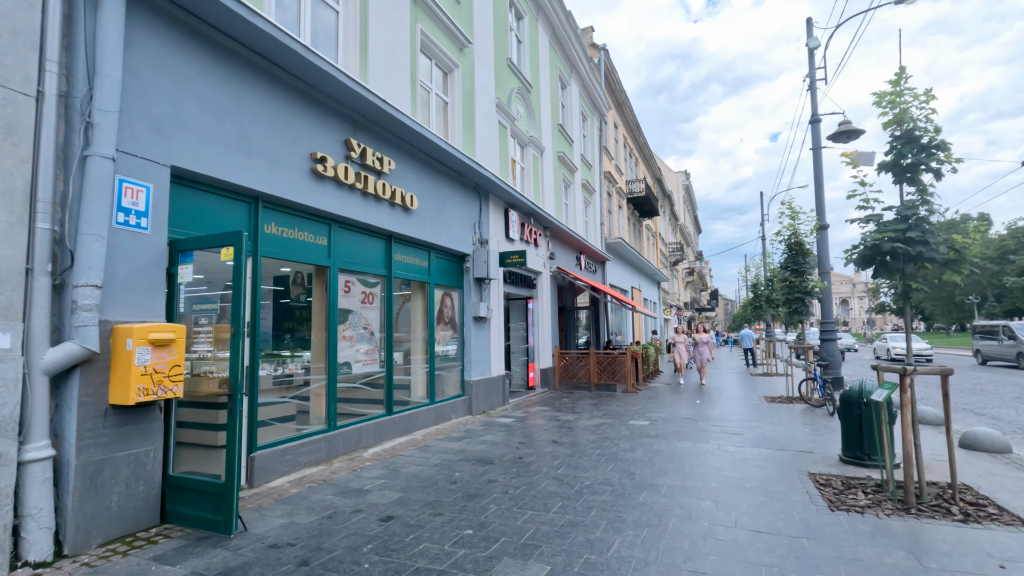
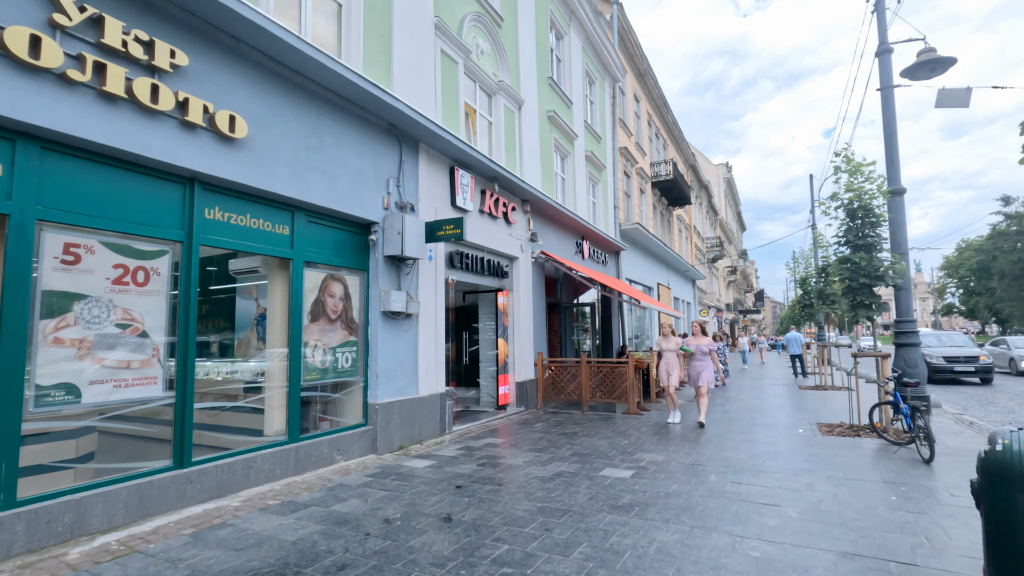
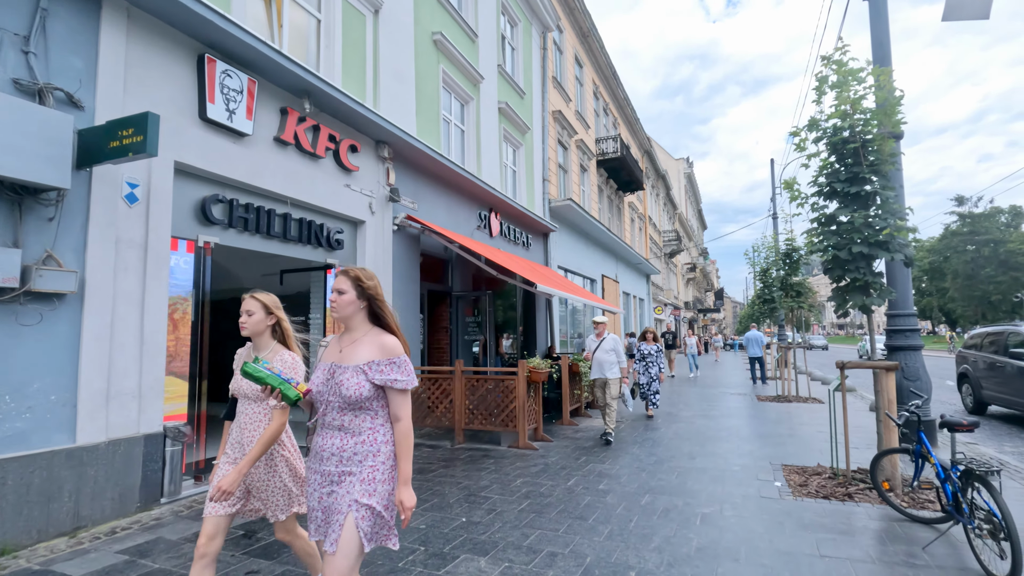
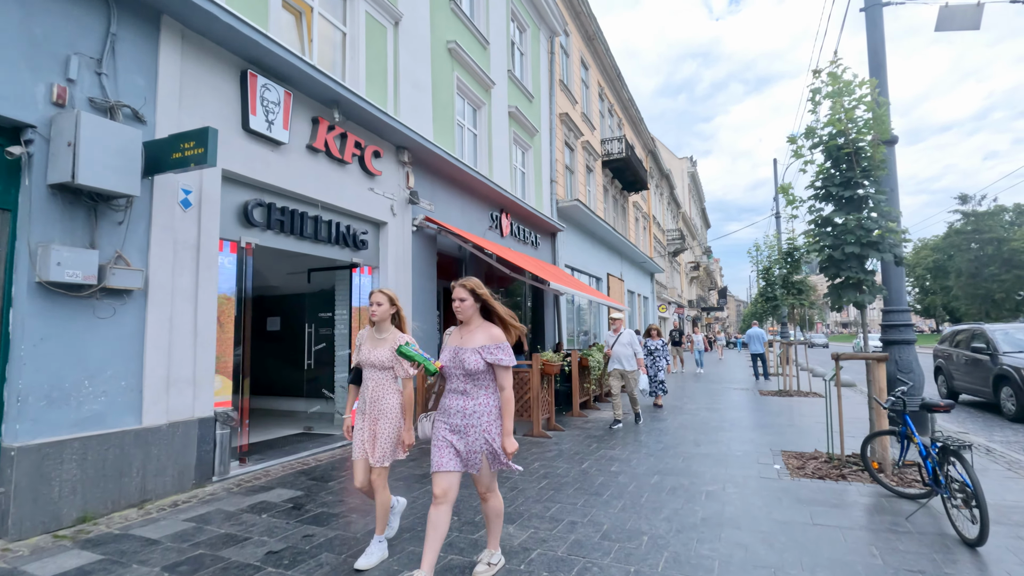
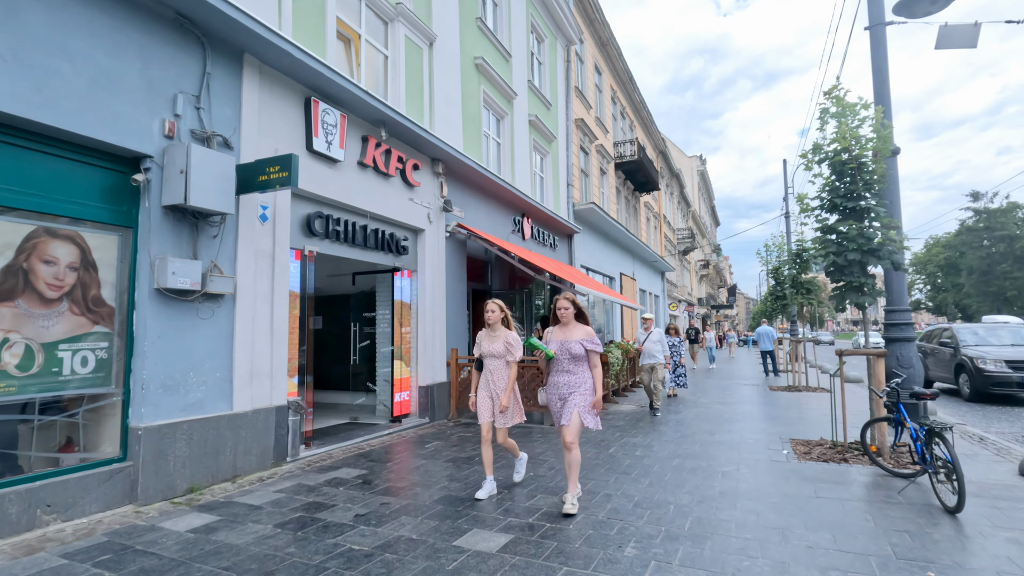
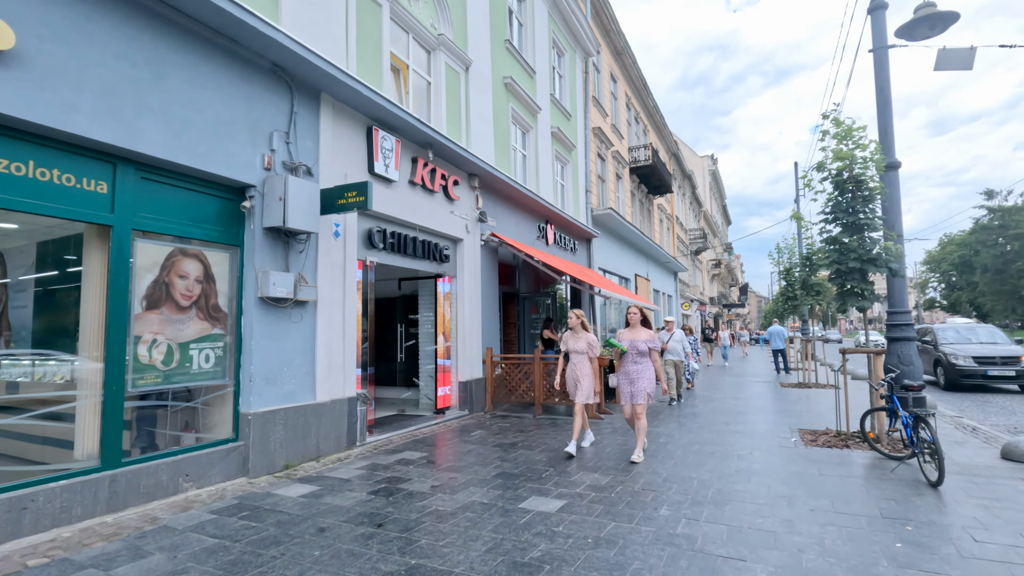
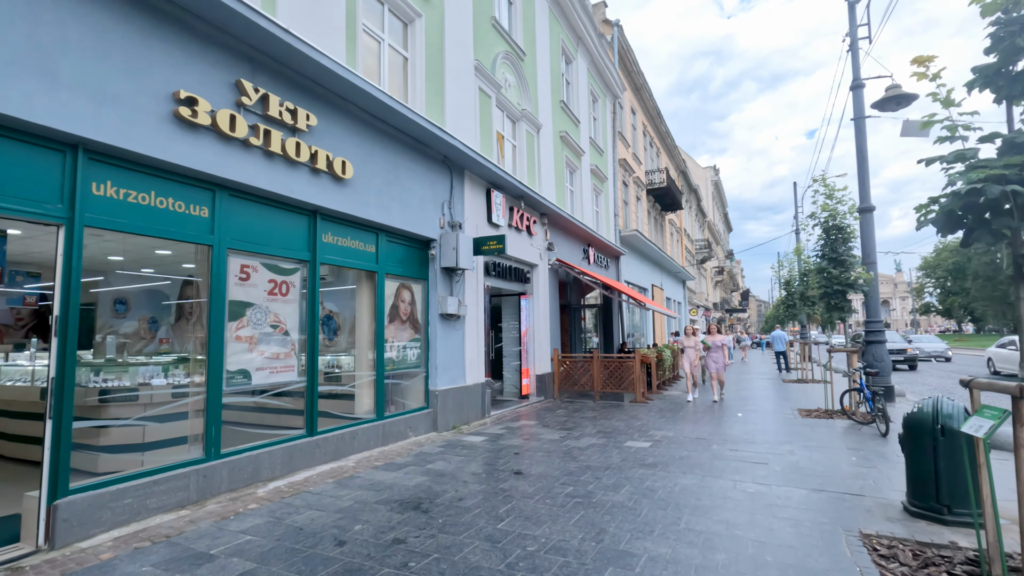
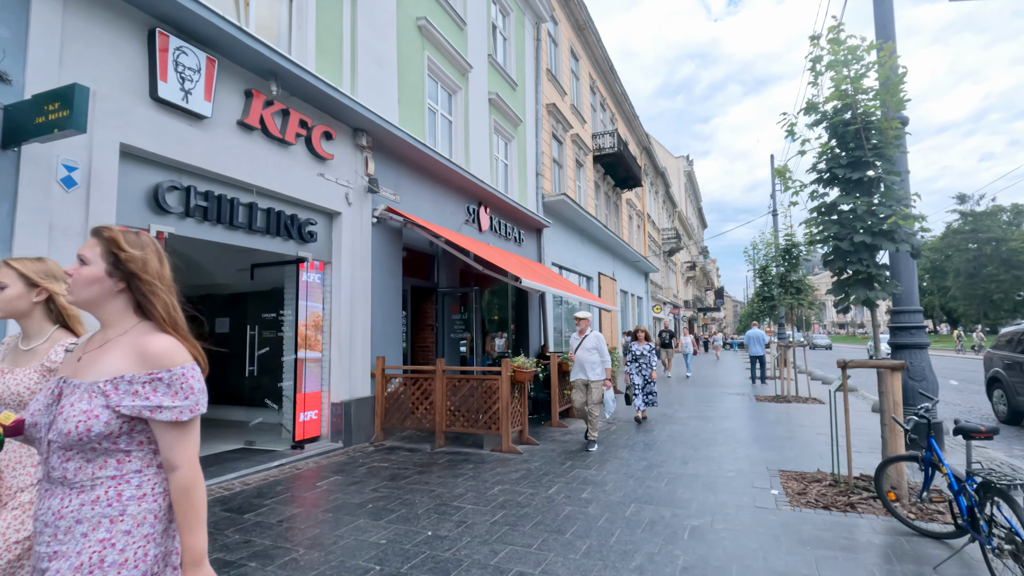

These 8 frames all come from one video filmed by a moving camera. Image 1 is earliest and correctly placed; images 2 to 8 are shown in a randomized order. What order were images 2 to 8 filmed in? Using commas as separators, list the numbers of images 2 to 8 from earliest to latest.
7, 2, 6, 5, 4, 3, 8
